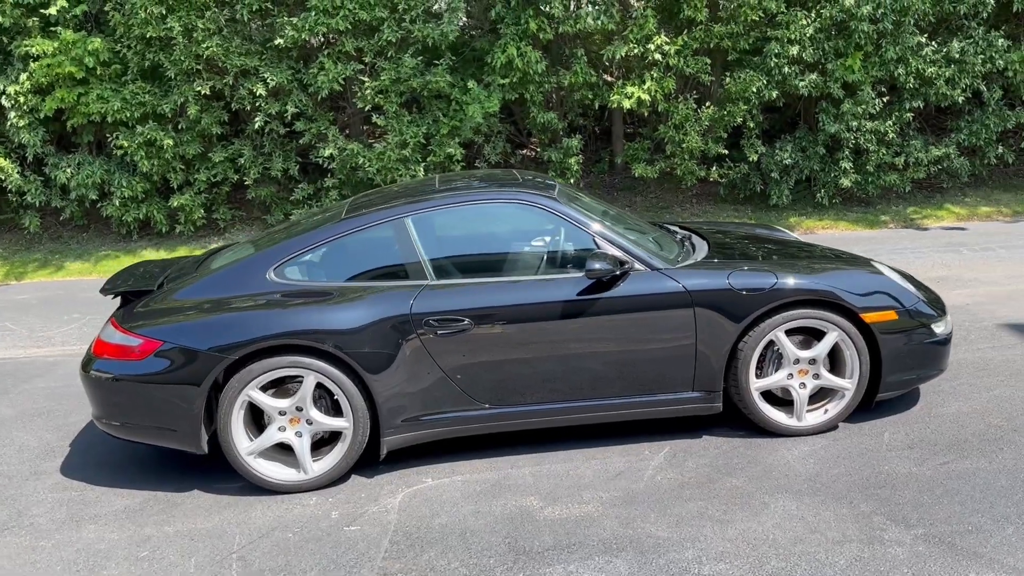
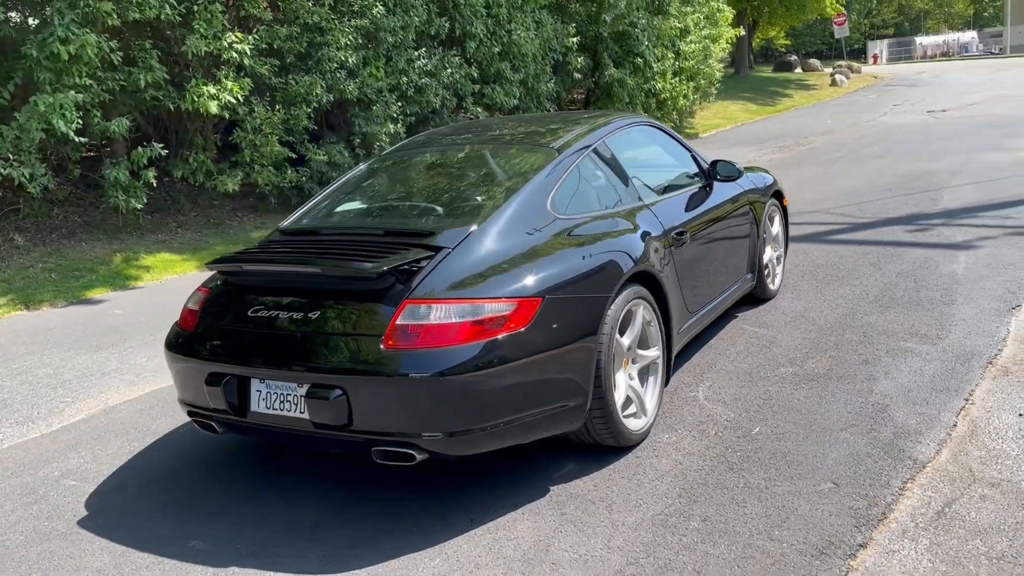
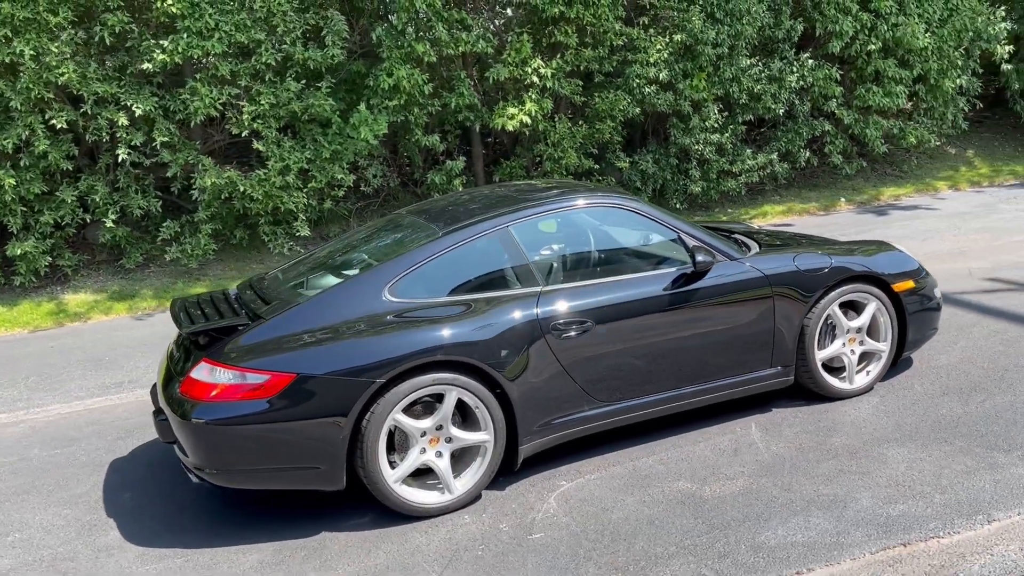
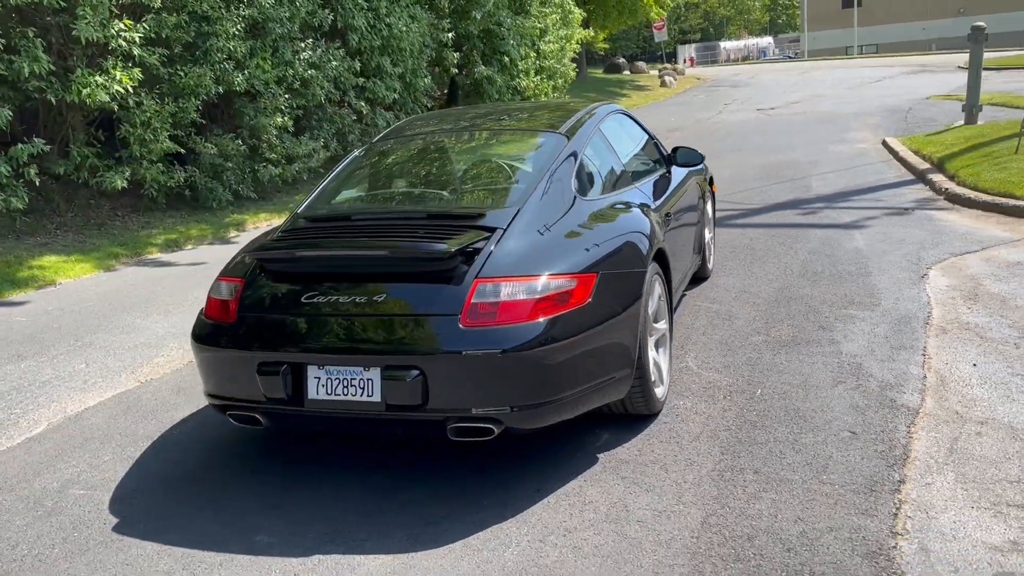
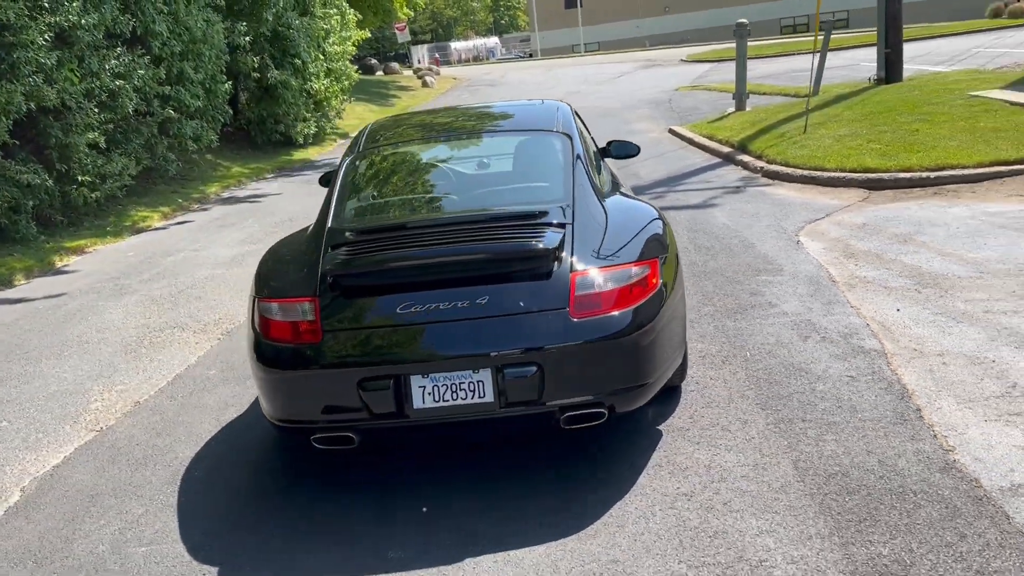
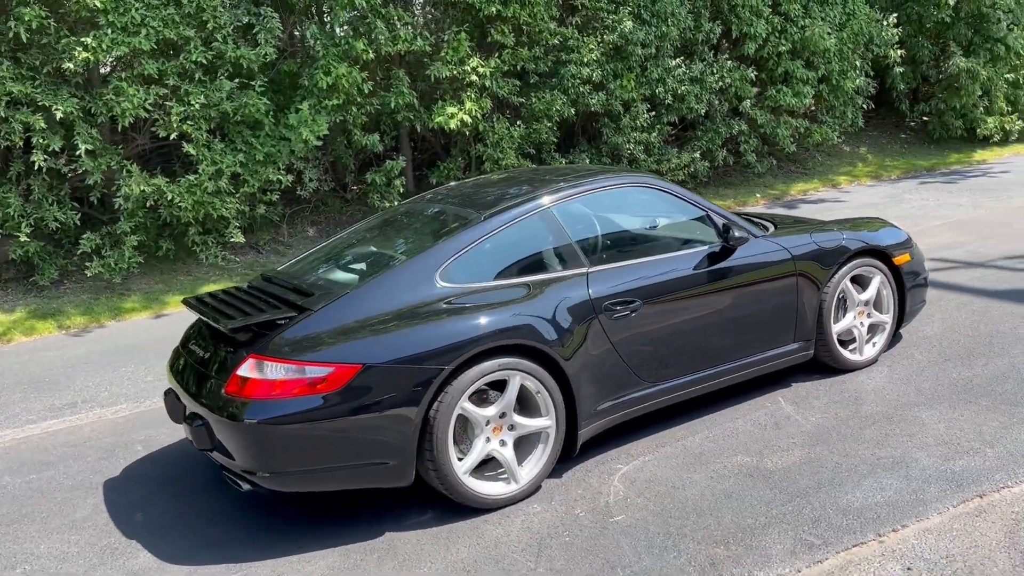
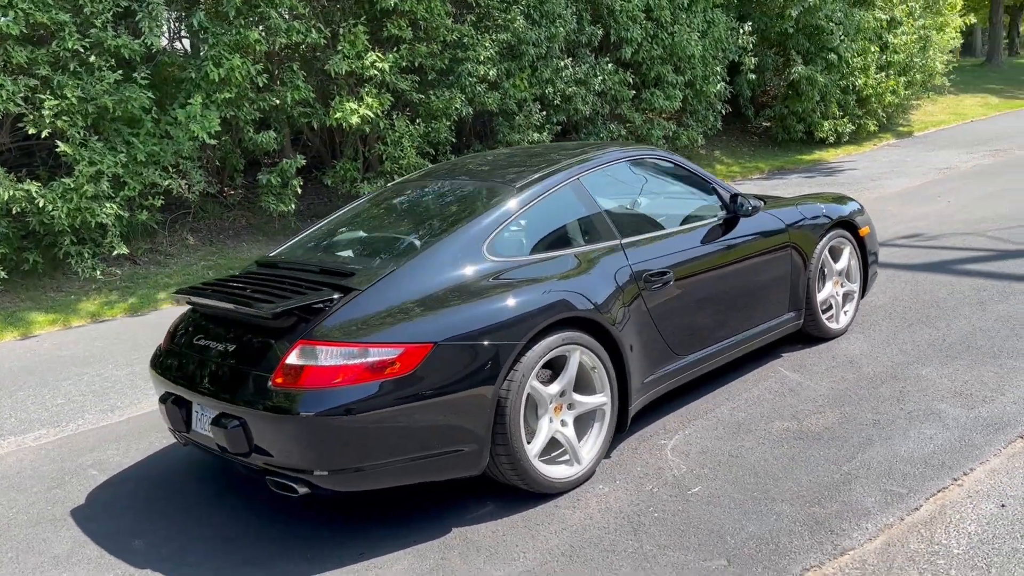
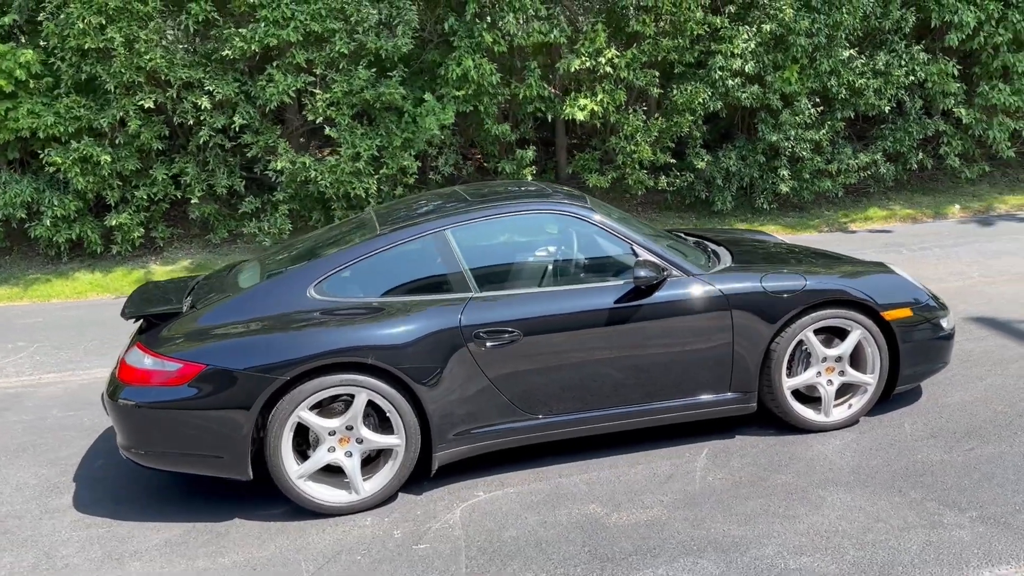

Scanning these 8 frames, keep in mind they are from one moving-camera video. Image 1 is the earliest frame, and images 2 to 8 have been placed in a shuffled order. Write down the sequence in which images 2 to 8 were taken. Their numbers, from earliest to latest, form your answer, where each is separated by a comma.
8, 3, 6, 7, 2, 4, 5
